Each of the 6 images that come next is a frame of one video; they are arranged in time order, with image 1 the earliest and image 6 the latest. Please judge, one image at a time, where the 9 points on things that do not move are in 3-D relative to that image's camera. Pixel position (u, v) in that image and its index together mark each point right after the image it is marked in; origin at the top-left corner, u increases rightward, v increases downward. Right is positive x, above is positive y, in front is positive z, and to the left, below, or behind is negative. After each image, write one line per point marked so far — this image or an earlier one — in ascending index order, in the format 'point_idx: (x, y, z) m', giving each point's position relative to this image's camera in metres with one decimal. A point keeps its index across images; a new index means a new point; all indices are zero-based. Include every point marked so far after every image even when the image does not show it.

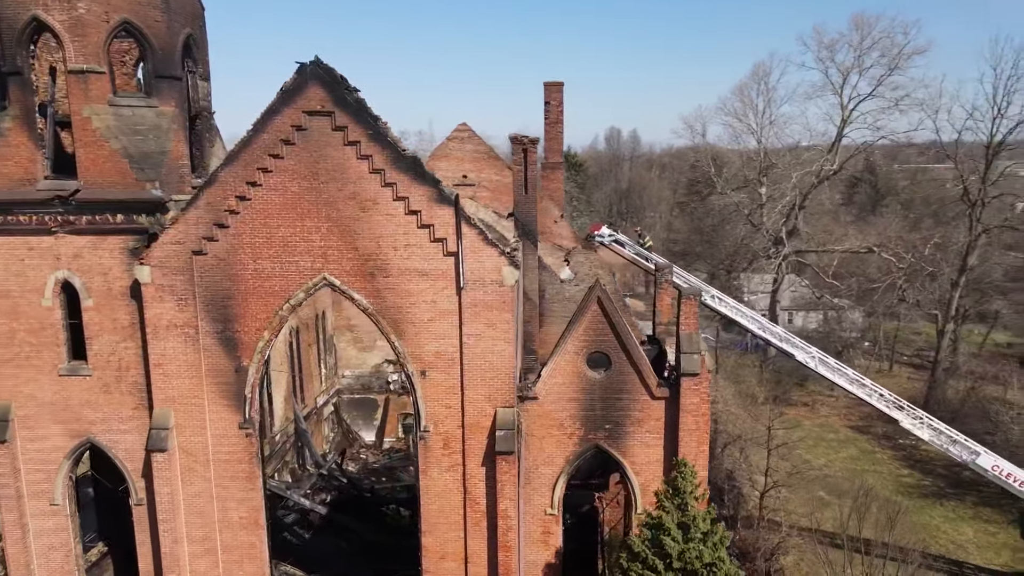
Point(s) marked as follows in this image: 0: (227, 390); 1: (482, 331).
0: (-4.8, -1.7, +12.2) m
1: (-0.5, -0.7, +11.7) m
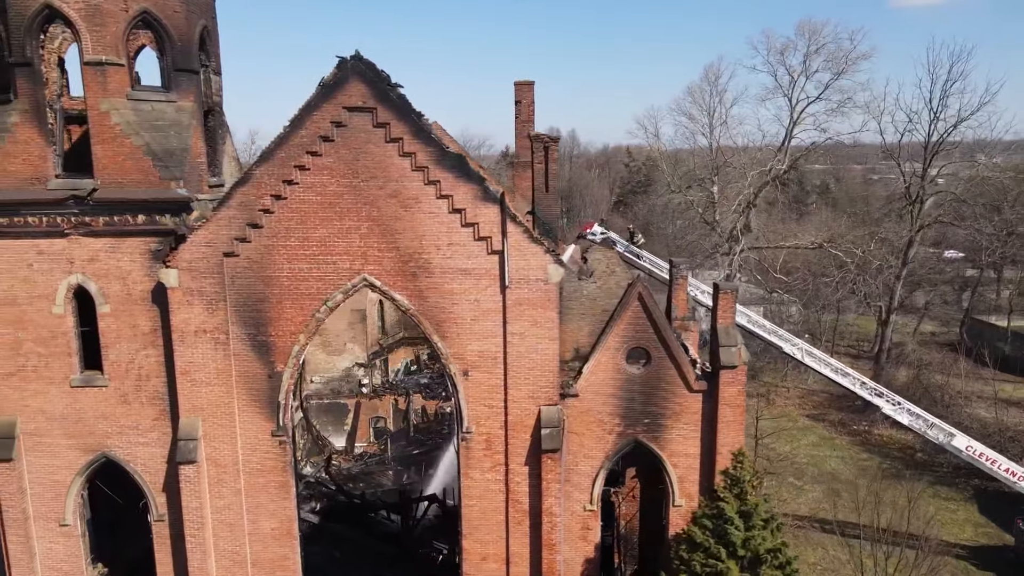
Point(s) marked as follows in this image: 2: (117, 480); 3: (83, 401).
0: (-4.1, -1.8, +11.7) m
1: (+0.2, -0.7, +11.6) m
2: (-7.4, -3.6, +14.0) m
3: (-7.0, -1.8, +11.8) m
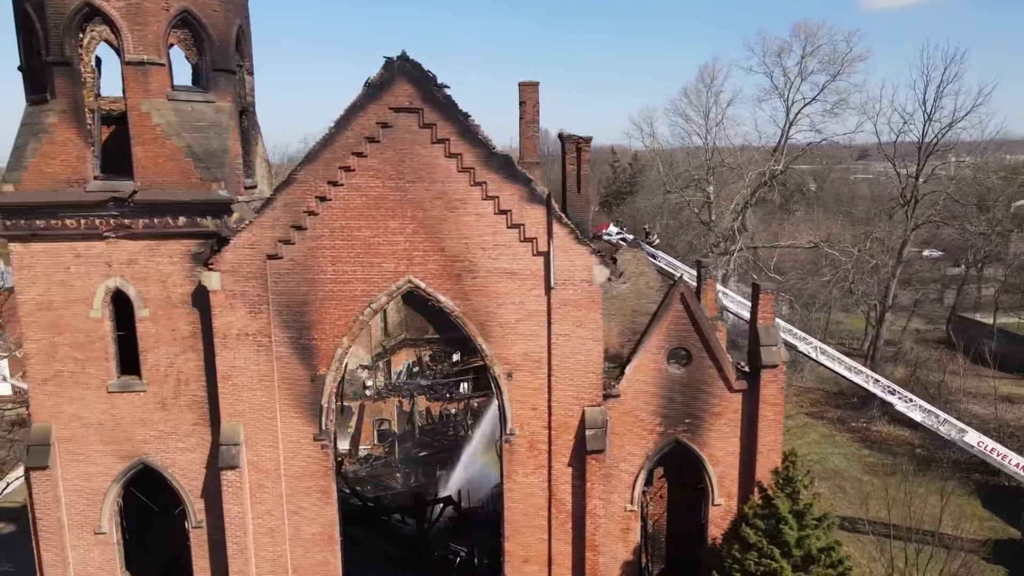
0: (-3.3, -1.8, +11.6) m
1: (+0.9, -0.7, +11.6) m
2: (-6.8, -3.6, +13.8) m
3: (-6.2, -1.9, +11.6) m
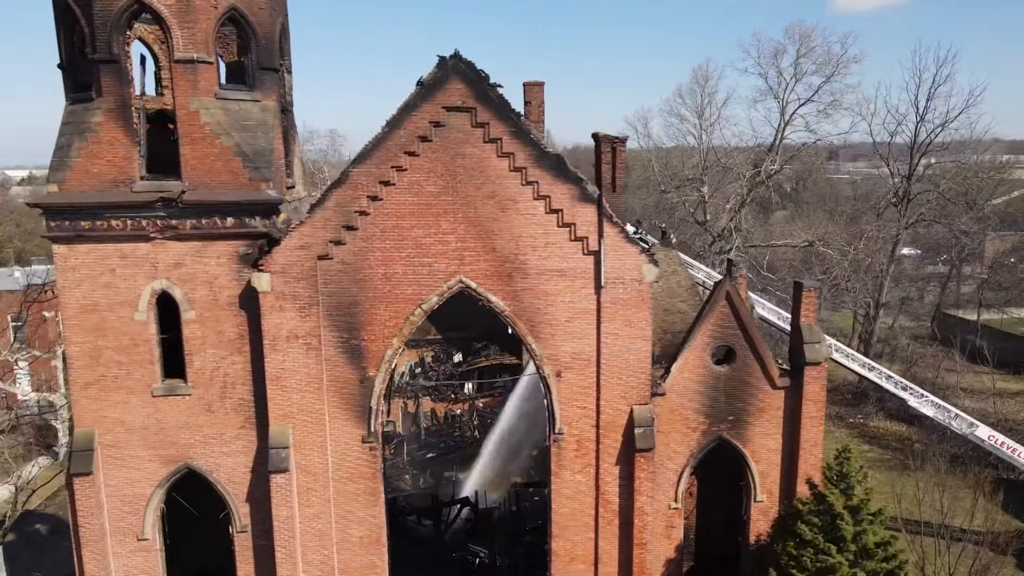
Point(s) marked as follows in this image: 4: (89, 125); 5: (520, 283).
0: (-2.5, -1.8, +11.5) m
1: (+1.7, -0.7, +11.7) m
2: (-6.0, -3.7, +13.6) m
3: (-5.4, -1.9, +11.4) m
4: (-6.2, +2.4, +10.6) m
5: (+0.1, +0.1, +11.5) m
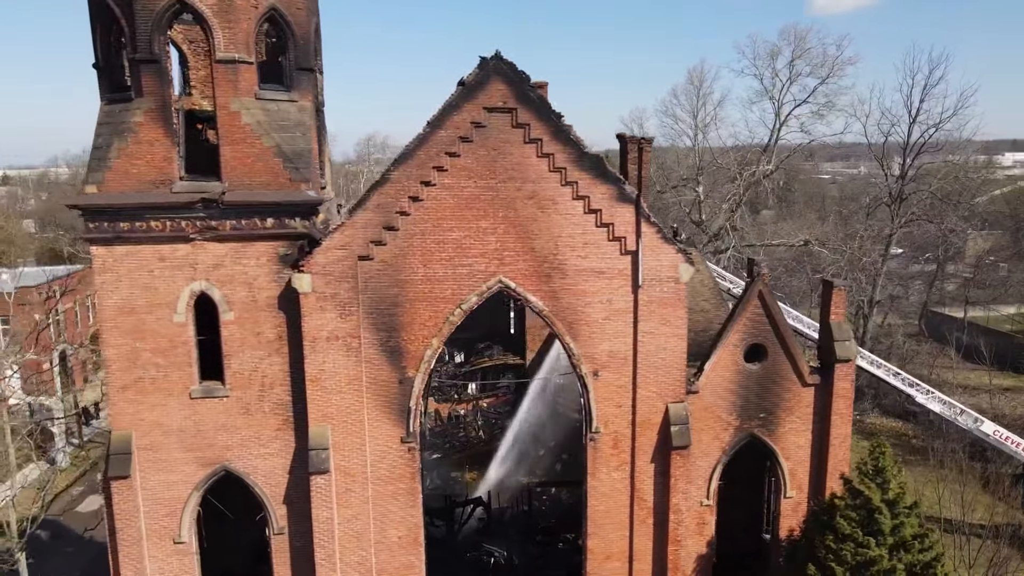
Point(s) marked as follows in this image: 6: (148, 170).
0: (-1.9, -1.8, +11.5) m
1: (+2.3, -0.7, +11.8) m
2: (-5.4, -3.7, +13.5) m
3: (-4.8, -1.9, +11.3) m
4: (-5.5, +2.4, +10.5) m
5: (+0.7, +0.1, +11.5) m
6: (-5.3, +1.7, +10.6) m
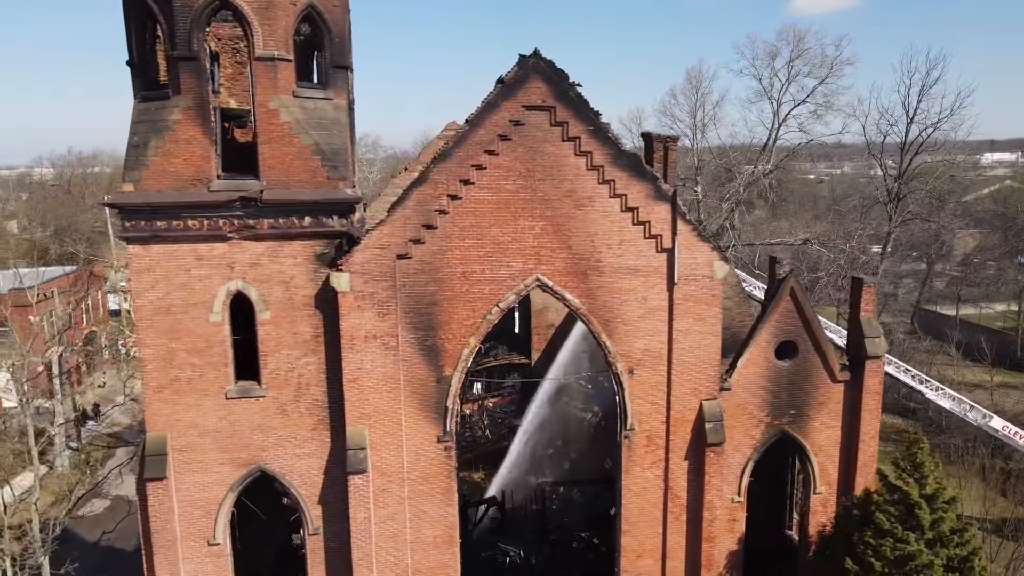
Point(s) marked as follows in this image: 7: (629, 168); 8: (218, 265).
0: (-1.3, -1.8, +11.5) m
1: (+2.9, -0.6, +11.8) m
2: (-4.9, -3.7, +13.4) m
3: (-4.2, -1.9, +11.2) m
4: (-5.0, +2.4, +10.4) m
5: (+1.3, +0.1, +11.5) m
6: (-4.7, +1.7, +10.5) m
7: (+1.8, +1.9, +11.2) m
8: (-4.4, +0.3, +10.8) m
